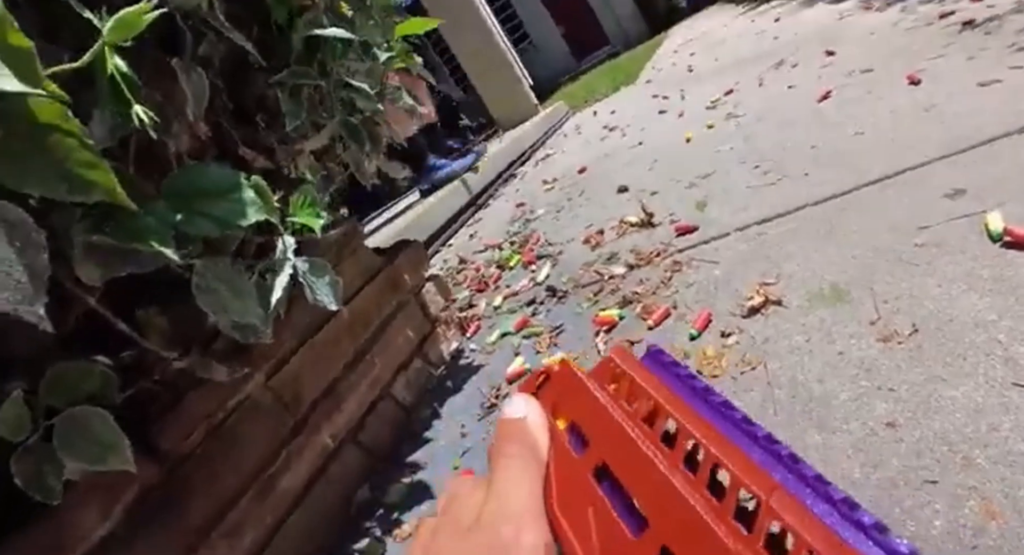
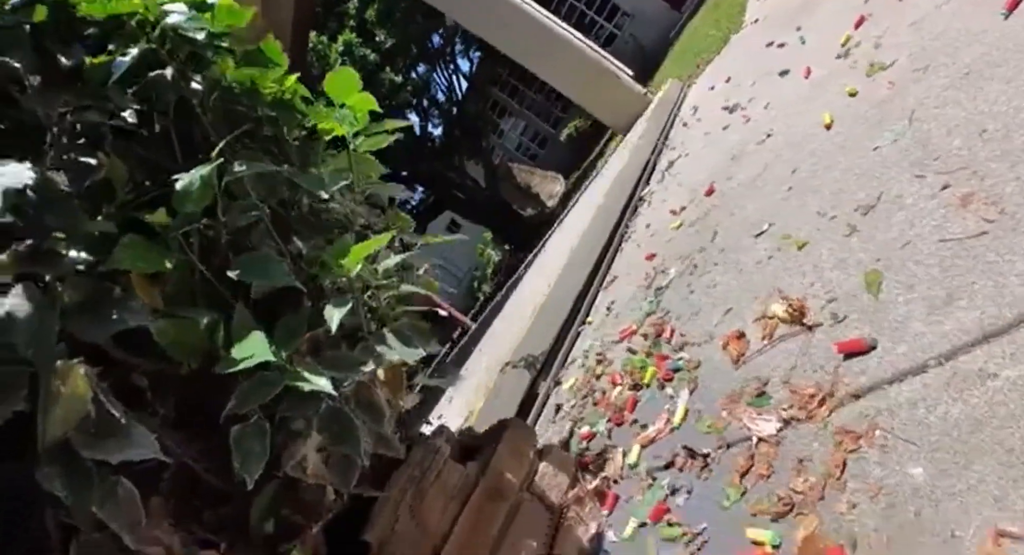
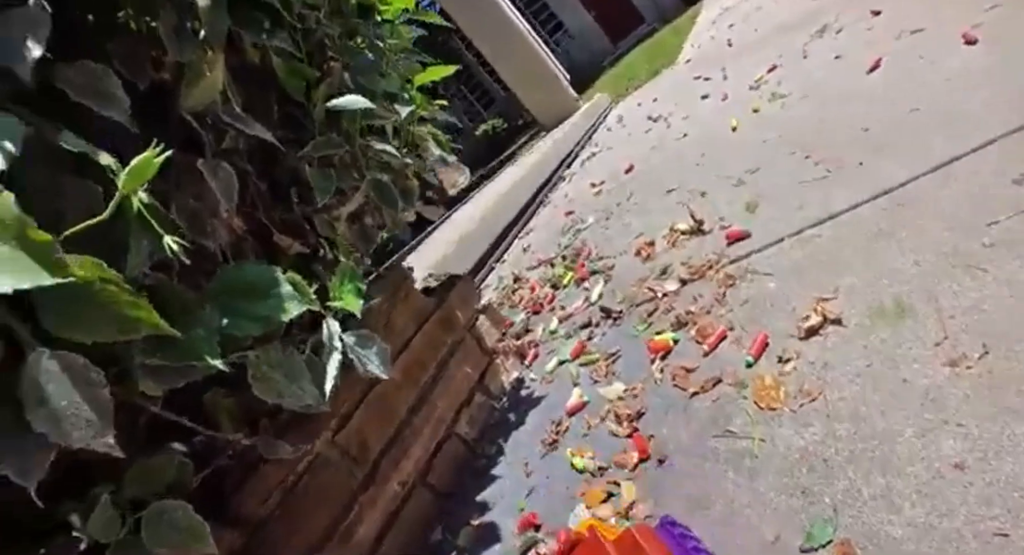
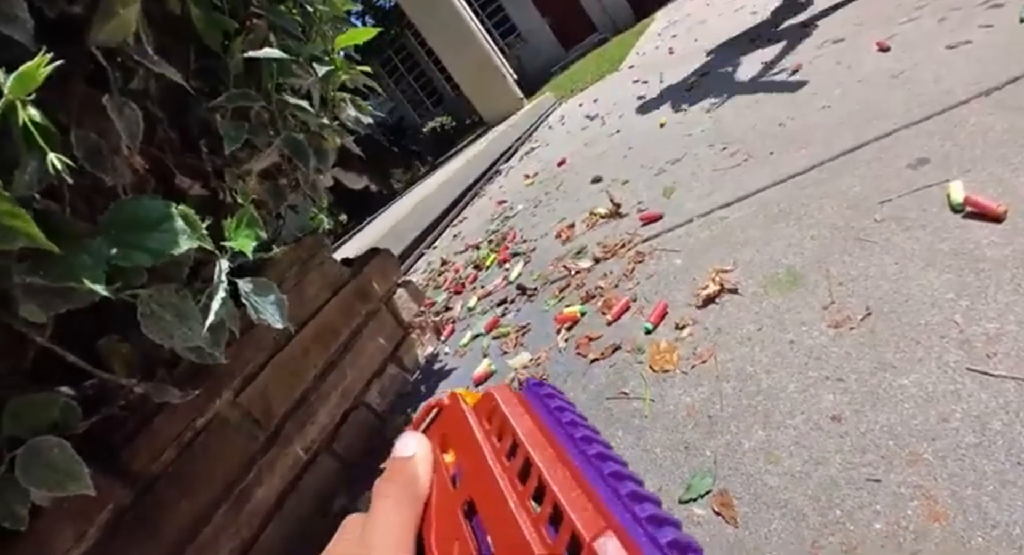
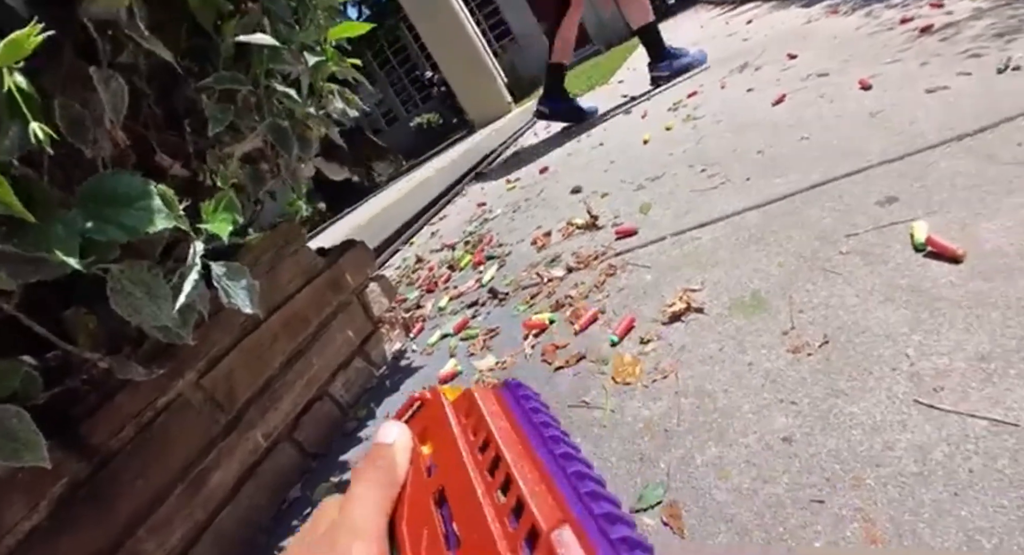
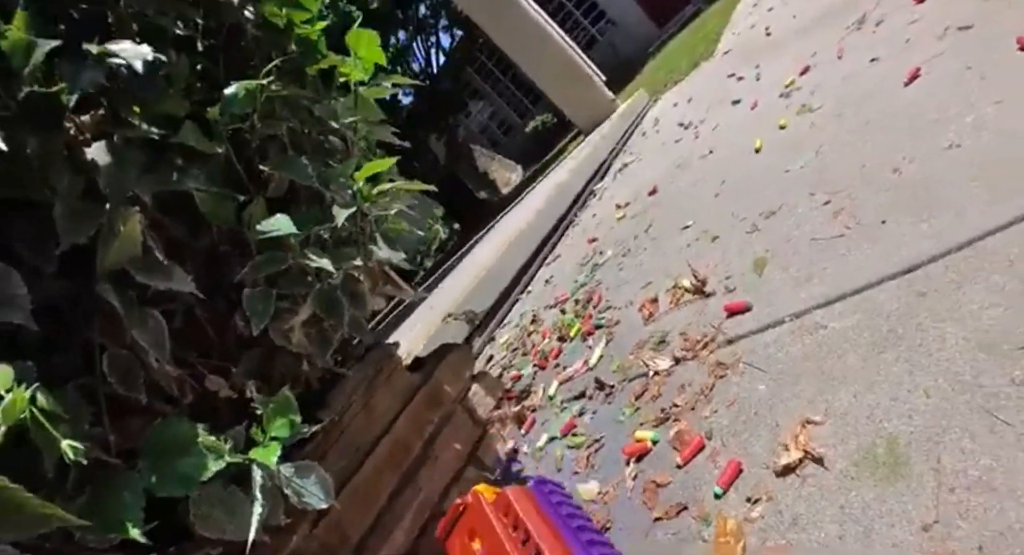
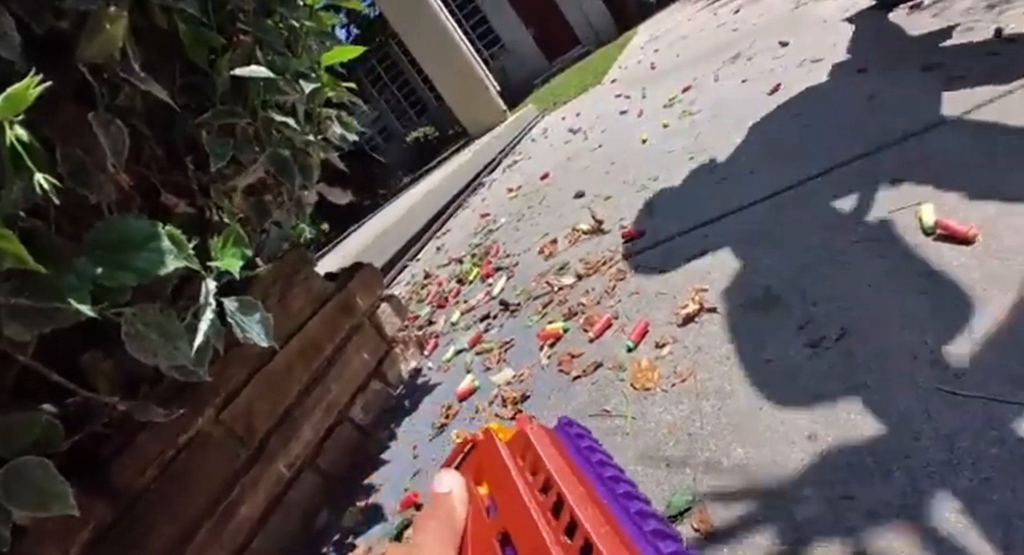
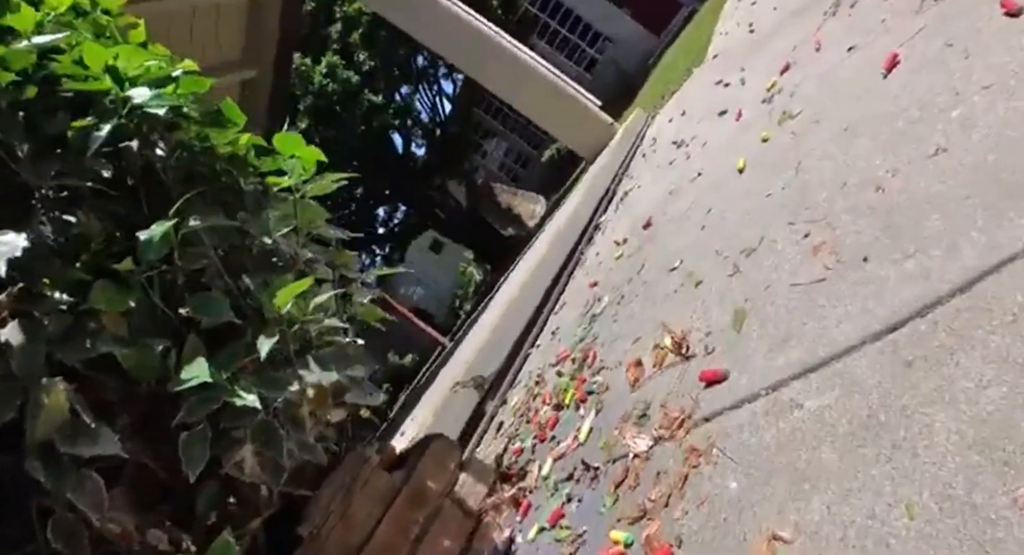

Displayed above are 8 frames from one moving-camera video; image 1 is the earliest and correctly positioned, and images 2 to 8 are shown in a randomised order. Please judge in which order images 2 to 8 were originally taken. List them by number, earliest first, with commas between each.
5, 4, 7, 3, 6, 8, 2
